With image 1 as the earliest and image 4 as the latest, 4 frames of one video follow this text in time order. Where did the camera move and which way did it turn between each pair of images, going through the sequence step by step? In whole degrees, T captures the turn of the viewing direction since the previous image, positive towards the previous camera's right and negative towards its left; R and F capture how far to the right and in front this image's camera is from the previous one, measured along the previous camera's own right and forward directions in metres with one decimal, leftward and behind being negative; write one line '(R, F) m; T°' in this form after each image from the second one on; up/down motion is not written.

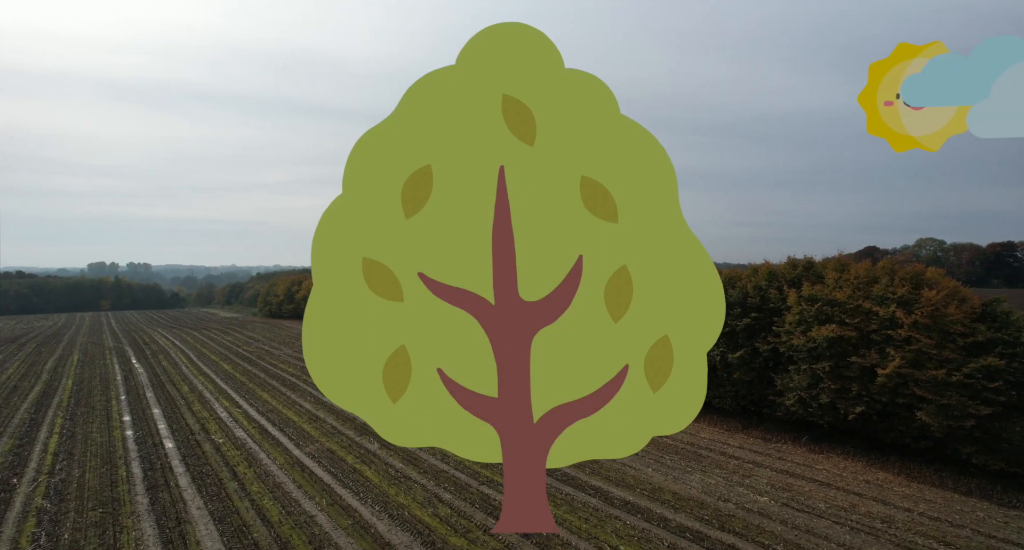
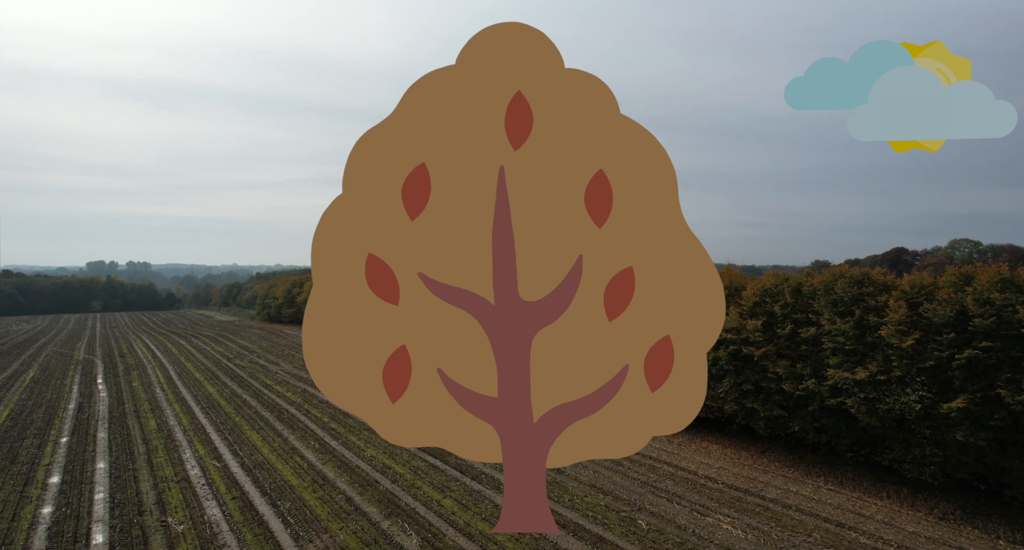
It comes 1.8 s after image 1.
(-2.5, +6.8) m; 0°
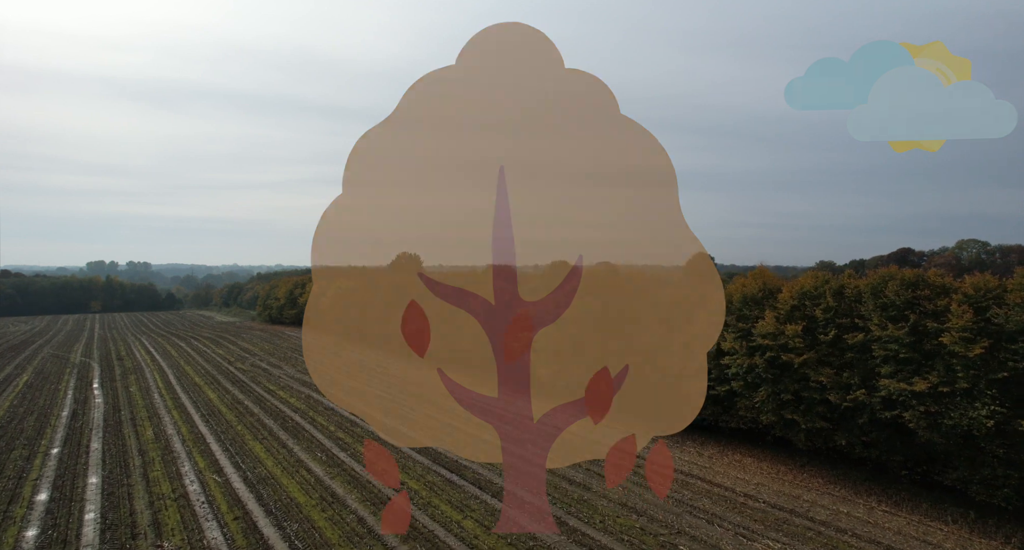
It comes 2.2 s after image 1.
(-0.7, +1.3) m; 0°
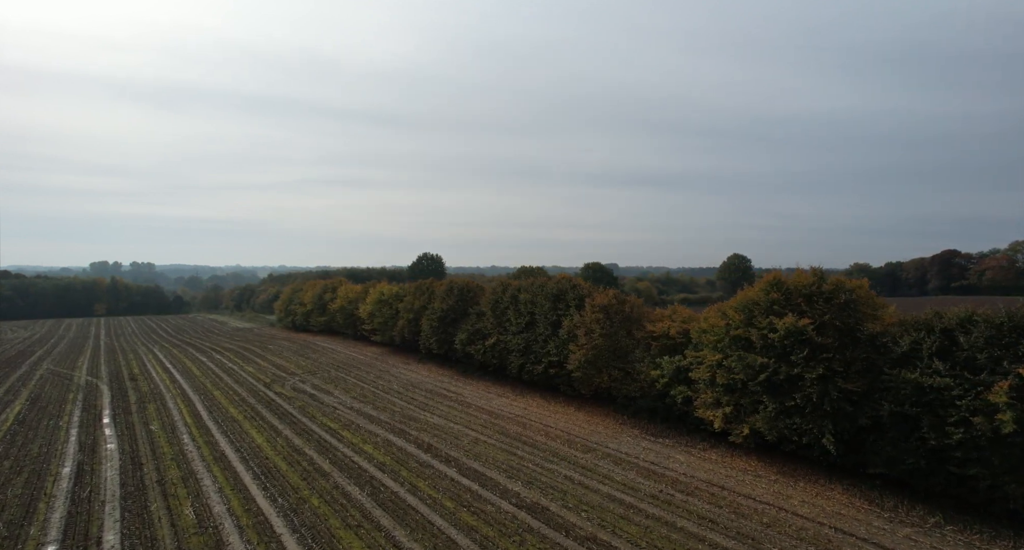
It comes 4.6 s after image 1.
(-5.7, +7.3) m; 0°
